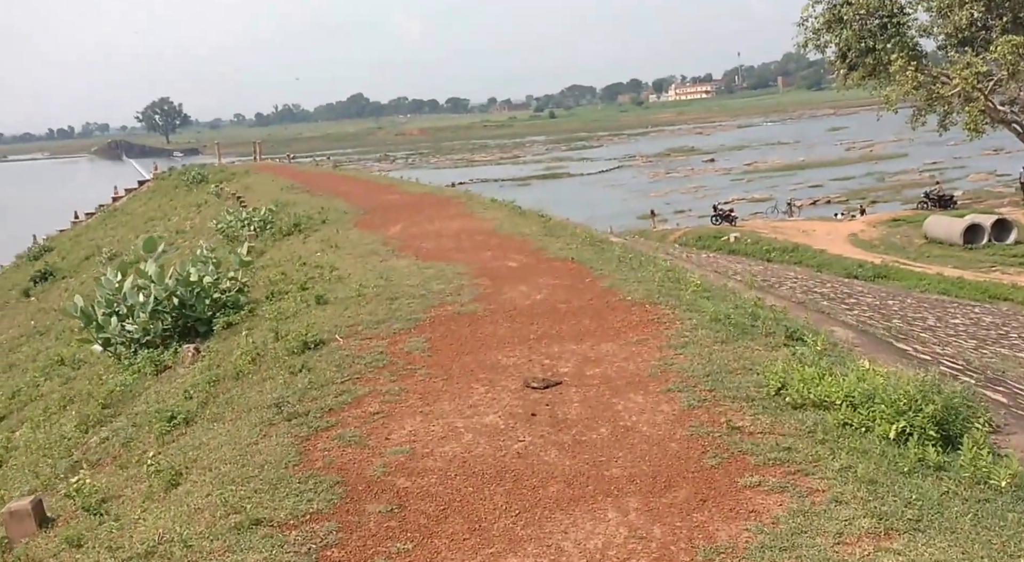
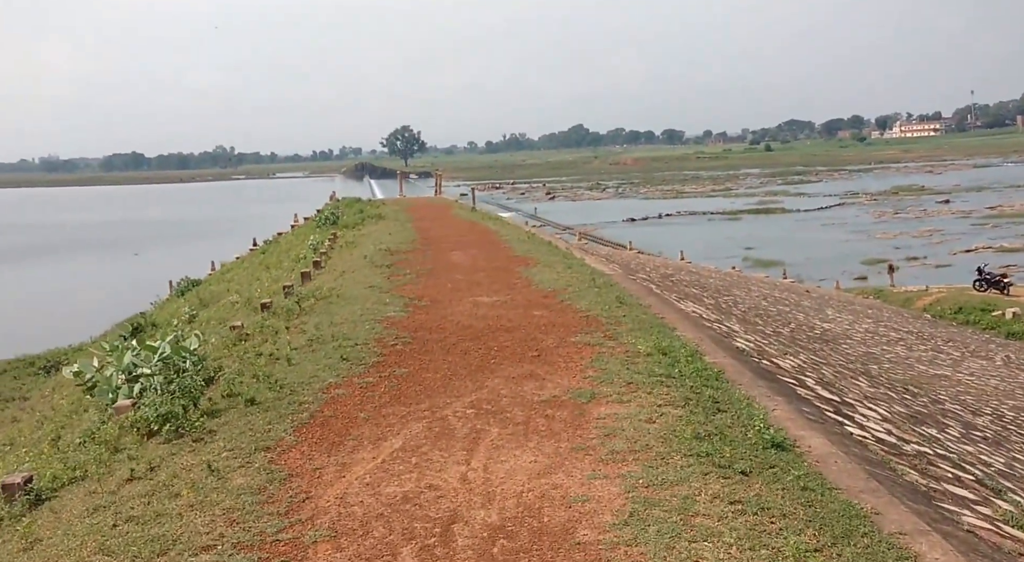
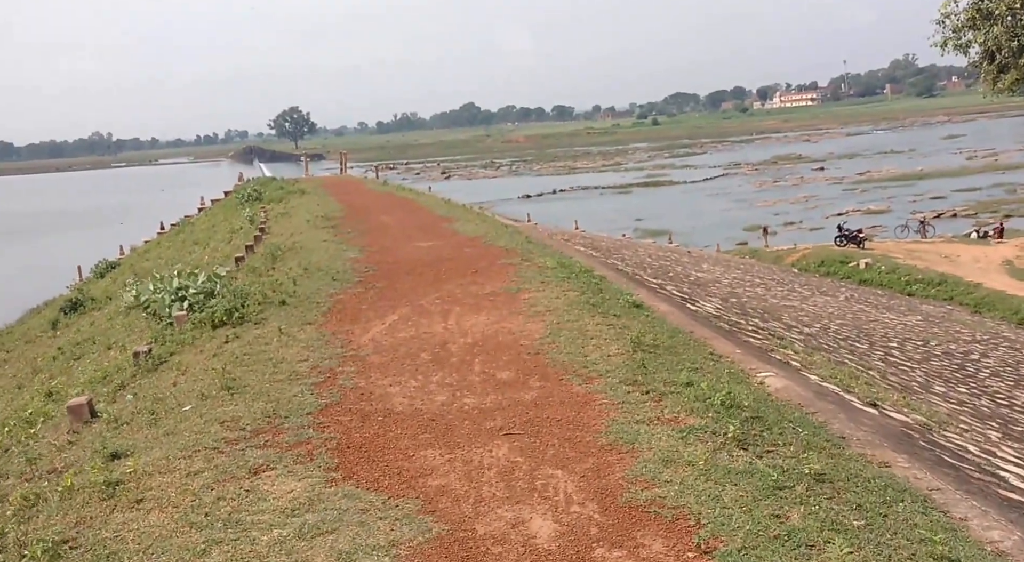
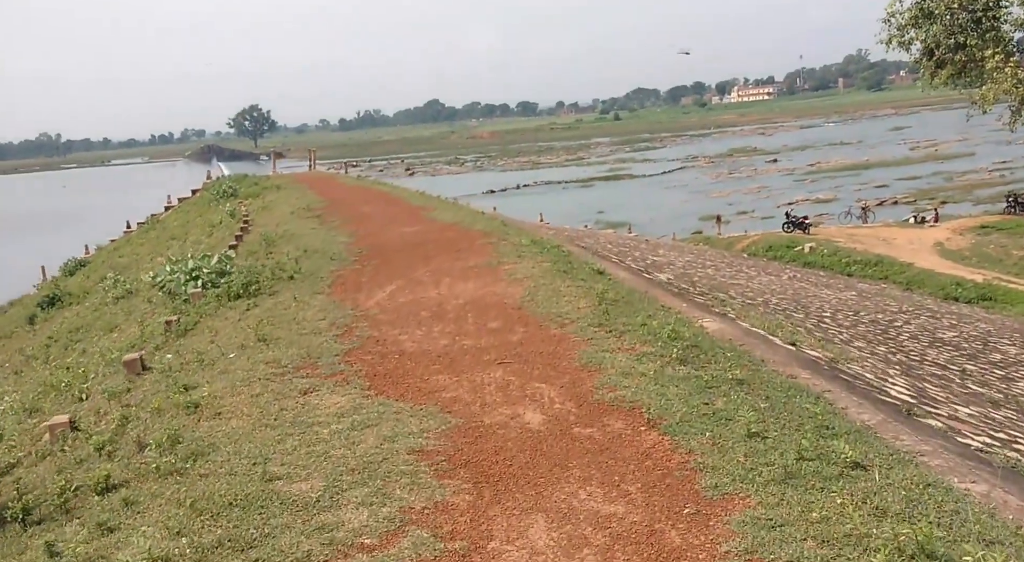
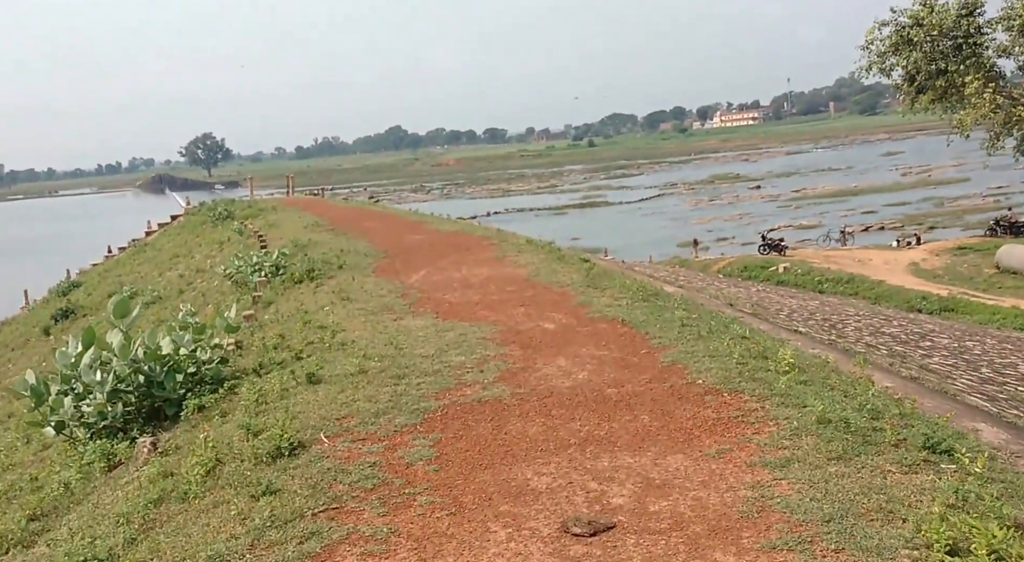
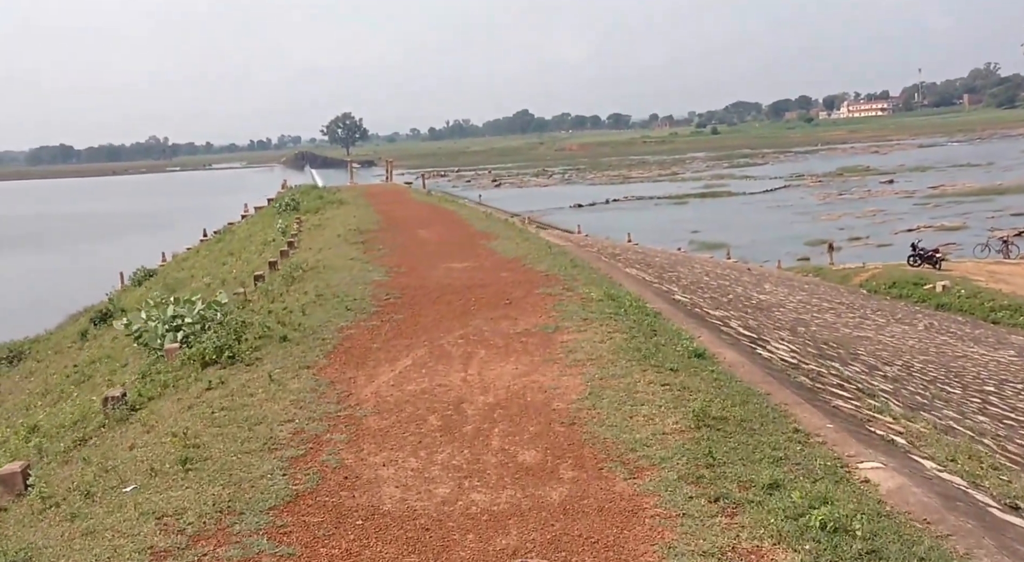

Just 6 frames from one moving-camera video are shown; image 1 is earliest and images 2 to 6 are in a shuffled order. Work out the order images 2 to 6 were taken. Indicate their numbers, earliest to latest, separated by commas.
5, 4, 3, 6, 2
